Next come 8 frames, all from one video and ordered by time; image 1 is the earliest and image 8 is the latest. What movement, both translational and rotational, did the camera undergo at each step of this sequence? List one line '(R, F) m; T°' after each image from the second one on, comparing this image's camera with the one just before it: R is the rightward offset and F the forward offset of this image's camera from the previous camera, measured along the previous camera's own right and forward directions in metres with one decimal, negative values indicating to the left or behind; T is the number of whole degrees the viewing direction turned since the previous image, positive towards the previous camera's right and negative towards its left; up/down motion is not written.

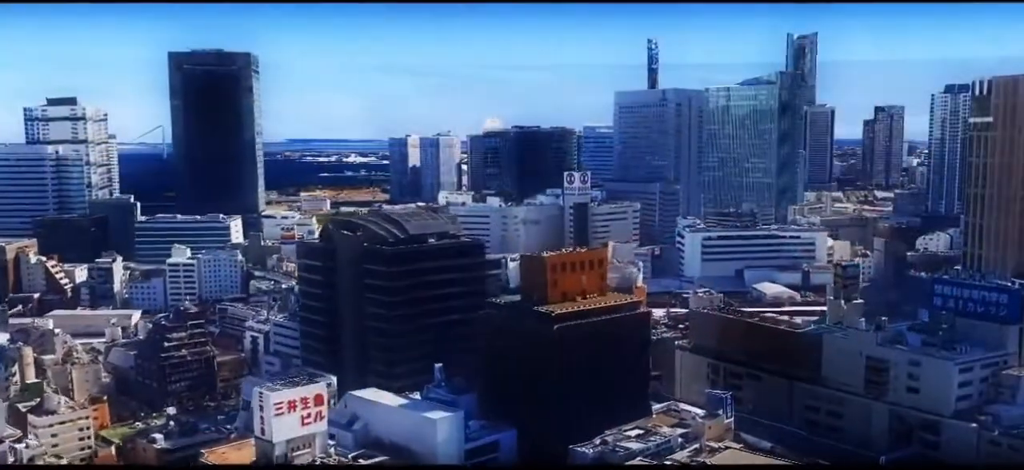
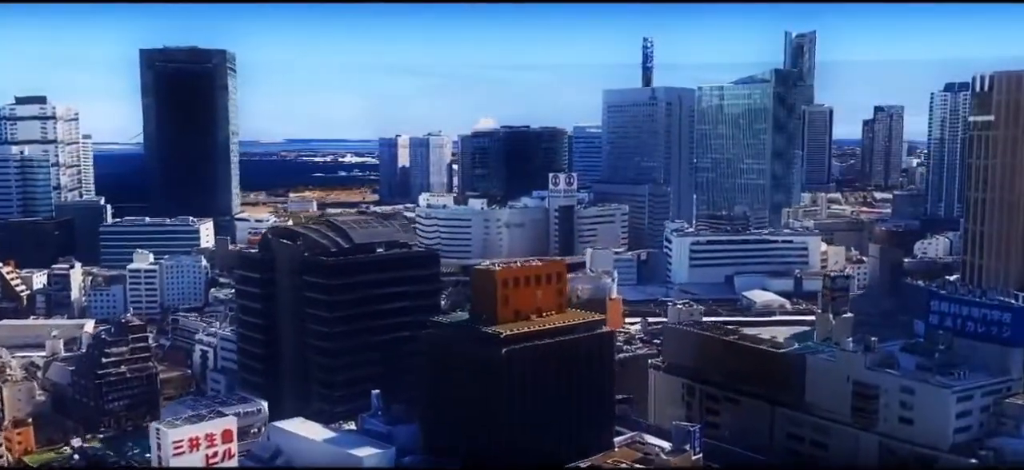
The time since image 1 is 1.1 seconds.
(+0.2, +0.5) m; 0°
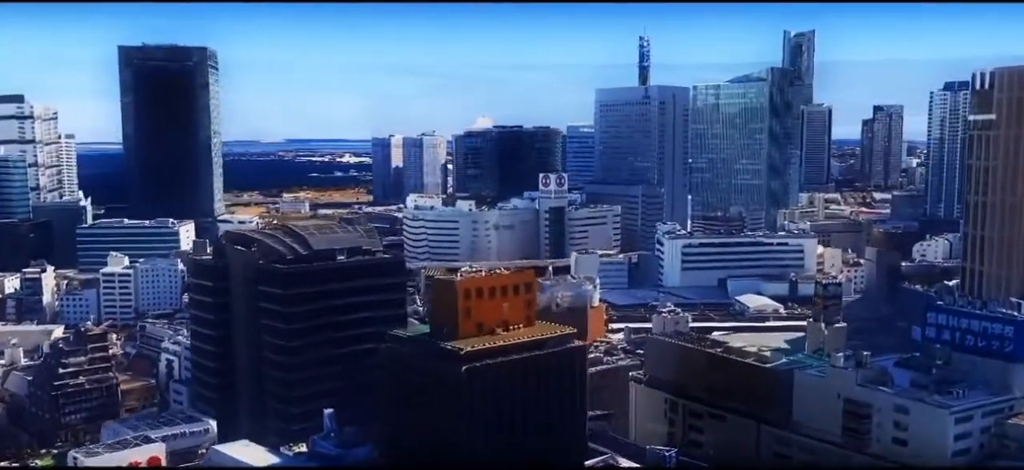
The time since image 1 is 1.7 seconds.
(+0.2, +0.3) m; 0°
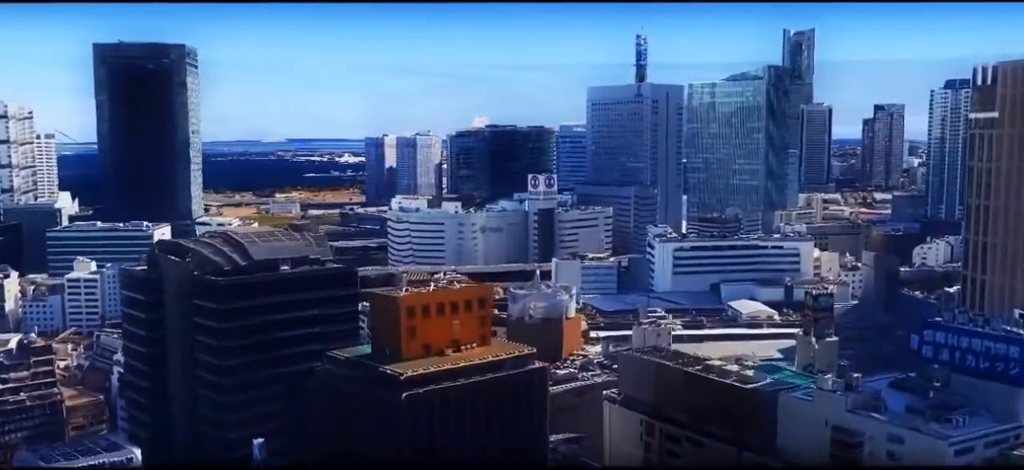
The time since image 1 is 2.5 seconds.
(+0.2, +0.4) m; 0°
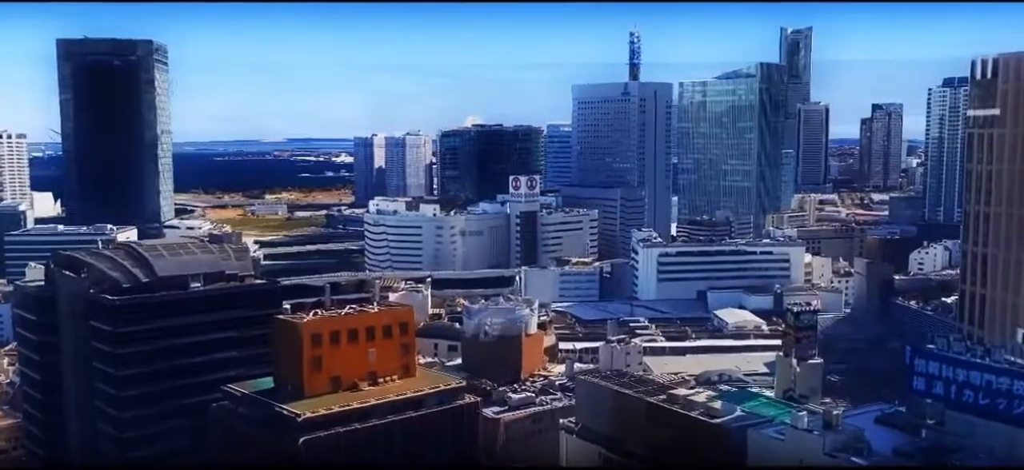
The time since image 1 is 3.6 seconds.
(+0.2, +0.5) m; 0°
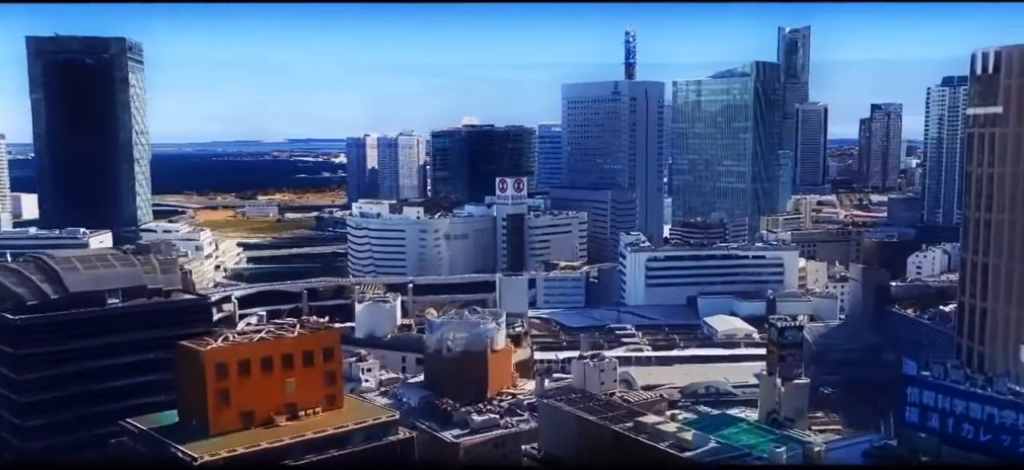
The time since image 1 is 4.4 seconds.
(+0.2, +0.4) m; 0°
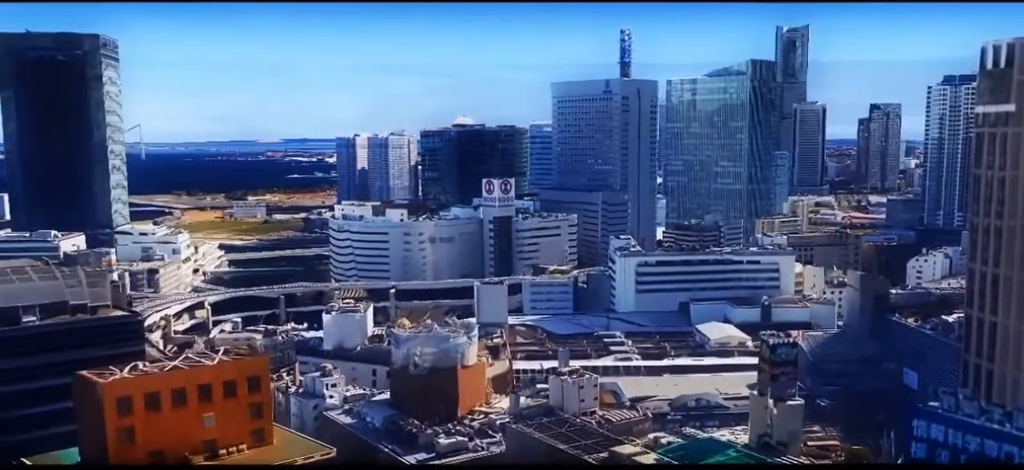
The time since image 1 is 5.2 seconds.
(+0.1, +0.4) m; 0°
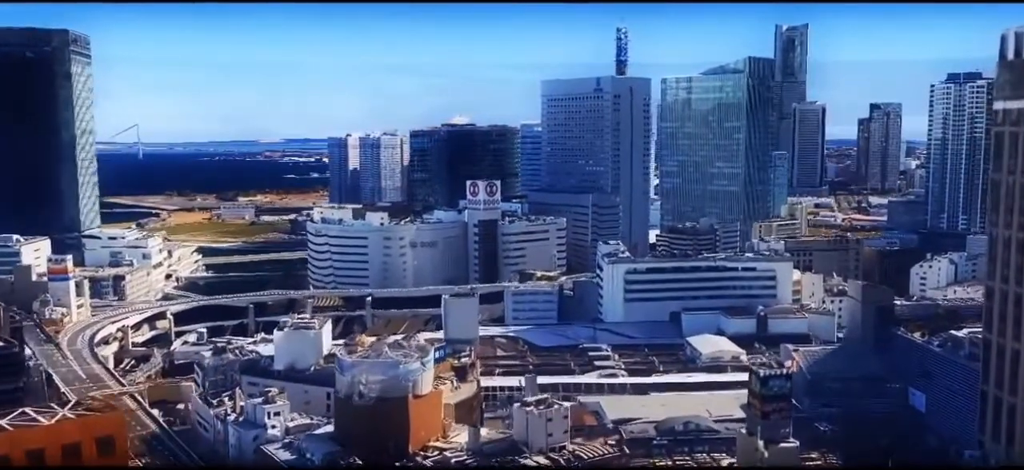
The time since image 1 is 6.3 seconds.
(+0.2, +0.5) m; 0°
